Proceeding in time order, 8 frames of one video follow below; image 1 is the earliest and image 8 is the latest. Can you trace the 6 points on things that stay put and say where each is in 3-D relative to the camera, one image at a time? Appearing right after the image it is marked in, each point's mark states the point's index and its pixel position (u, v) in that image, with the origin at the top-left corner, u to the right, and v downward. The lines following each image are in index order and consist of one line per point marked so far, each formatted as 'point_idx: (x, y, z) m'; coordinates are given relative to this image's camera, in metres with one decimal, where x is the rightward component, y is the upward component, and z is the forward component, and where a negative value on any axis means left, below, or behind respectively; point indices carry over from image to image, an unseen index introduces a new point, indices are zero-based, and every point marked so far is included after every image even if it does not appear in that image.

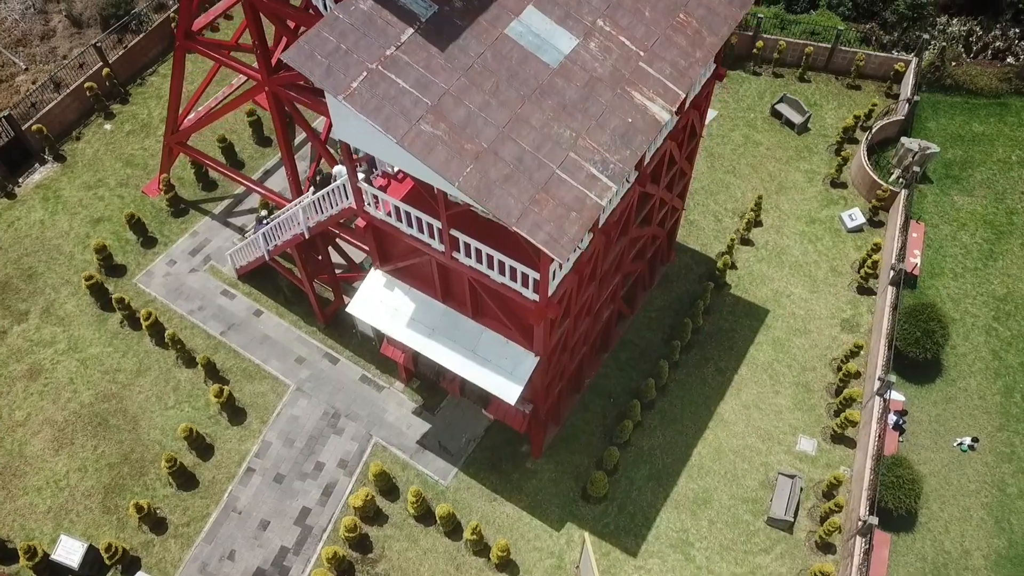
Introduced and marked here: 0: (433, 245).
0: (-1.4, +0.8, +14.3) m
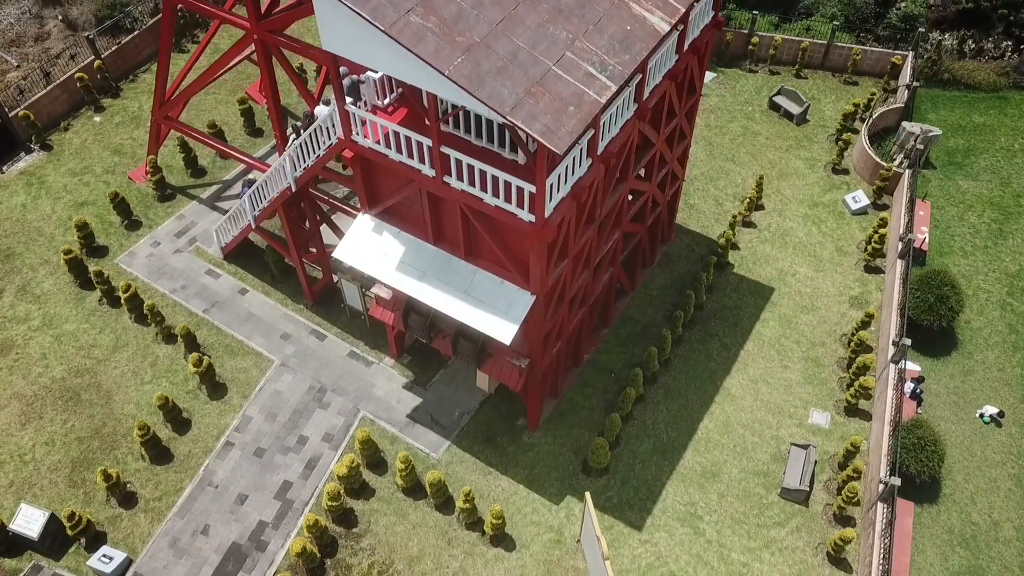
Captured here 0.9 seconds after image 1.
0: (-1.5, +2.0, +13.7) m
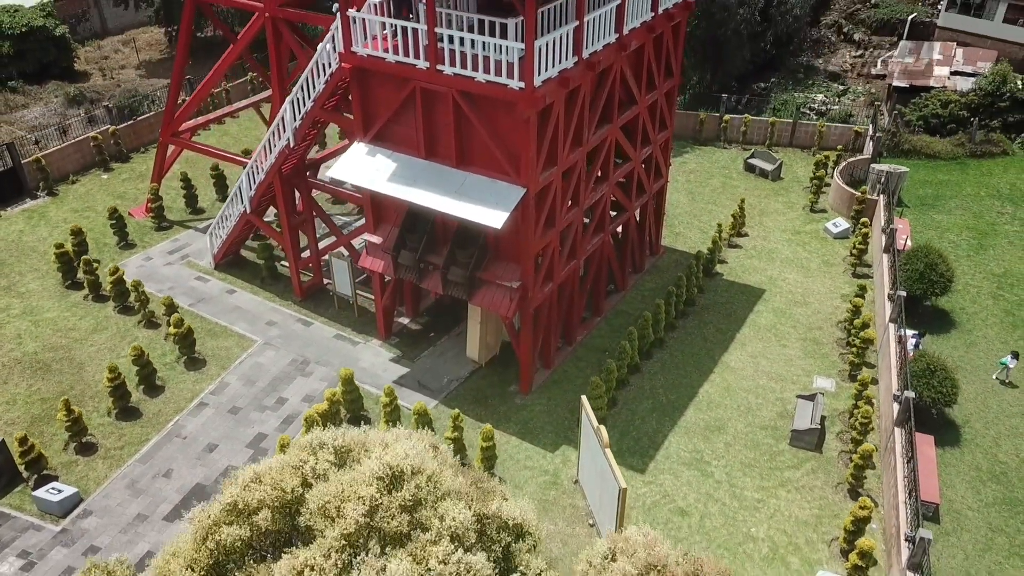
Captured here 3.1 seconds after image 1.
0: (-1.7, +4.0, +14.5) m
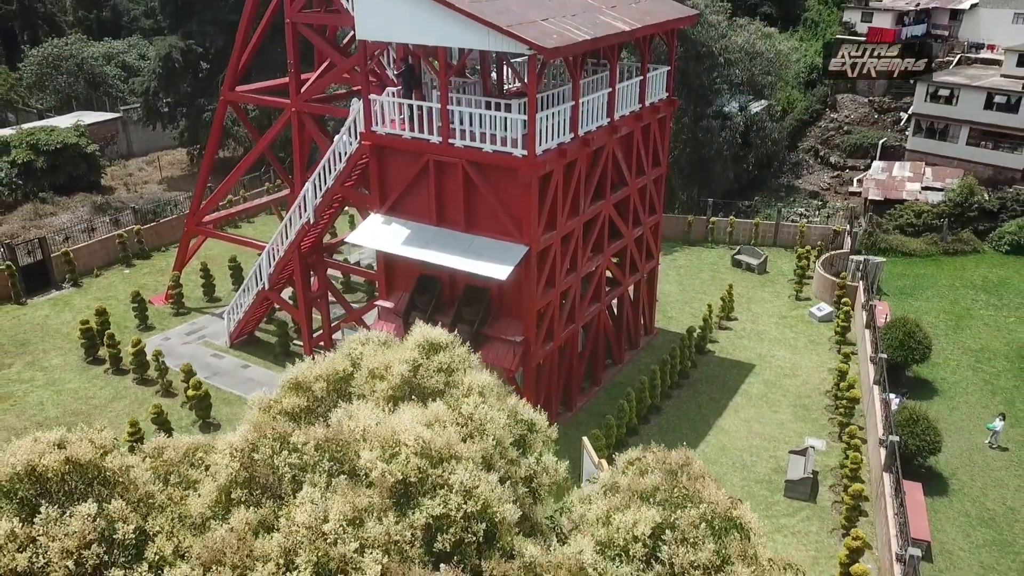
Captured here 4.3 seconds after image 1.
0: (-1.6, +3.0, +16.3) m
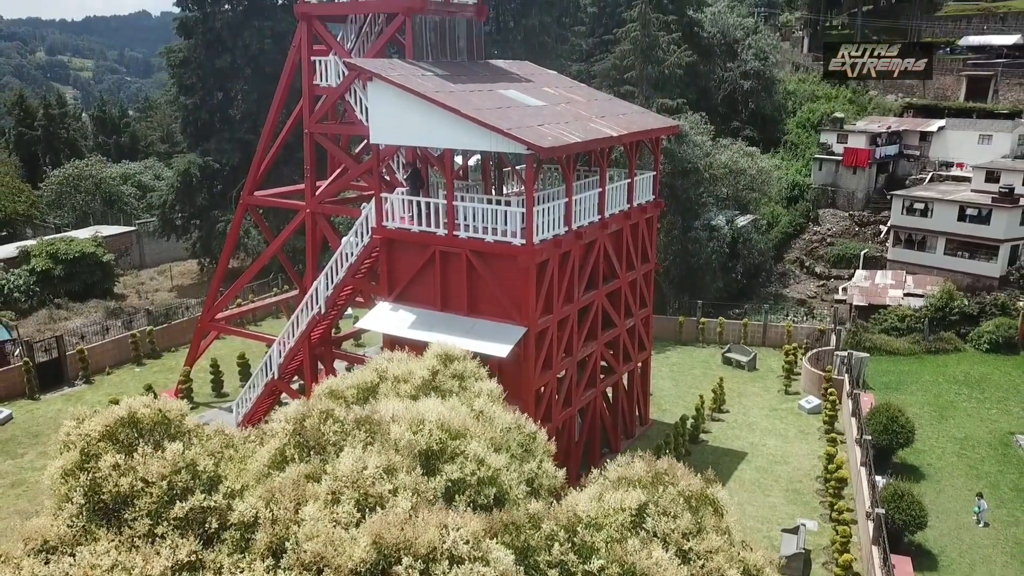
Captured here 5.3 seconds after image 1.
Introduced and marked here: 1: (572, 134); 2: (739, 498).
0: (-1.7, +1.2, +17.7) m
1: (+1.3, +3.4, +17.4) m
2: (+5.7, -5.3, +20.0) m
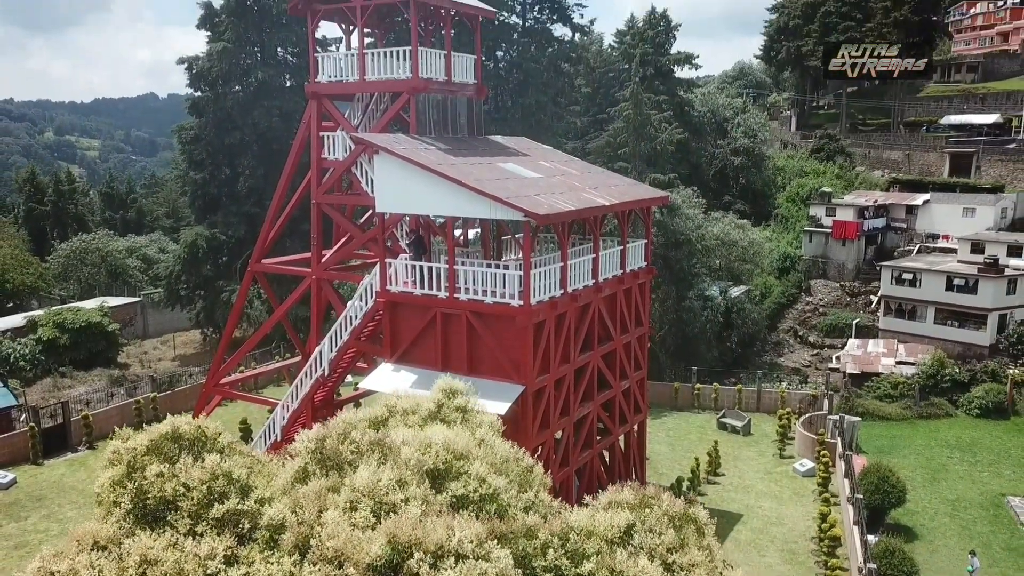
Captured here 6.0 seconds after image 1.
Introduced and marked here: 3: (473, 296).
0: (-1.7, -0.2, +18.6) m
1: (+1.3, +2.0, +18.5) m
2: (+5.6, -6.8, +20.3) m
3: (-0.9, -0.2, +18.2) m
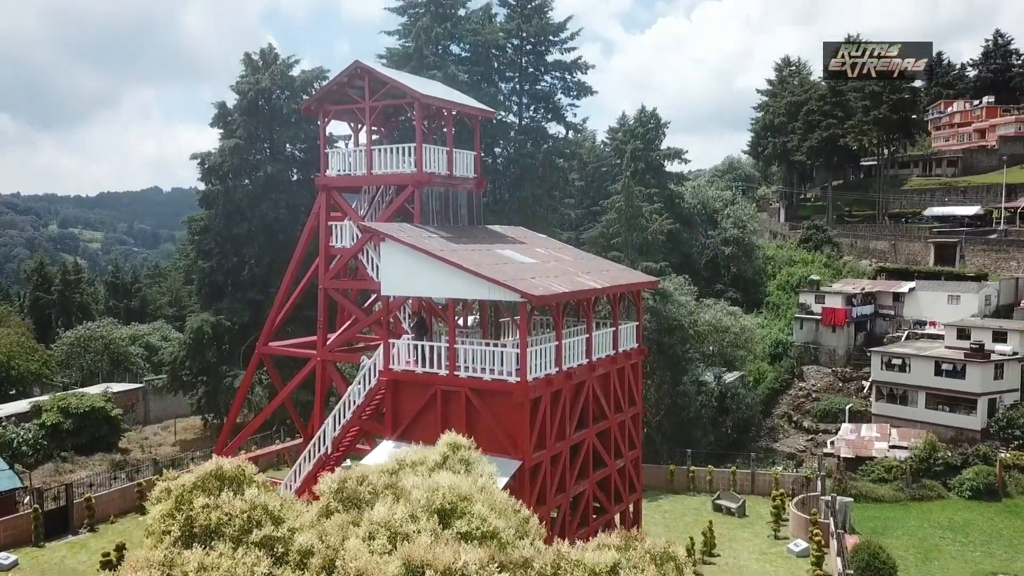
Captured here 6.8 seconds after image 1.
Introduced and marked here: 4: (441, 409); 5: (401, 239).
0: (-1.8, -2.1, +19.5) m
1: (+1.2, 0.0, +19.7) m
2: (+5.6, -8.9, +20.5) m
3: (-0.9, -2.1, +19.1) m
4: (-1.7, -3.0, +19.6) m
5: (-2.7, +1.2, +19.7) m
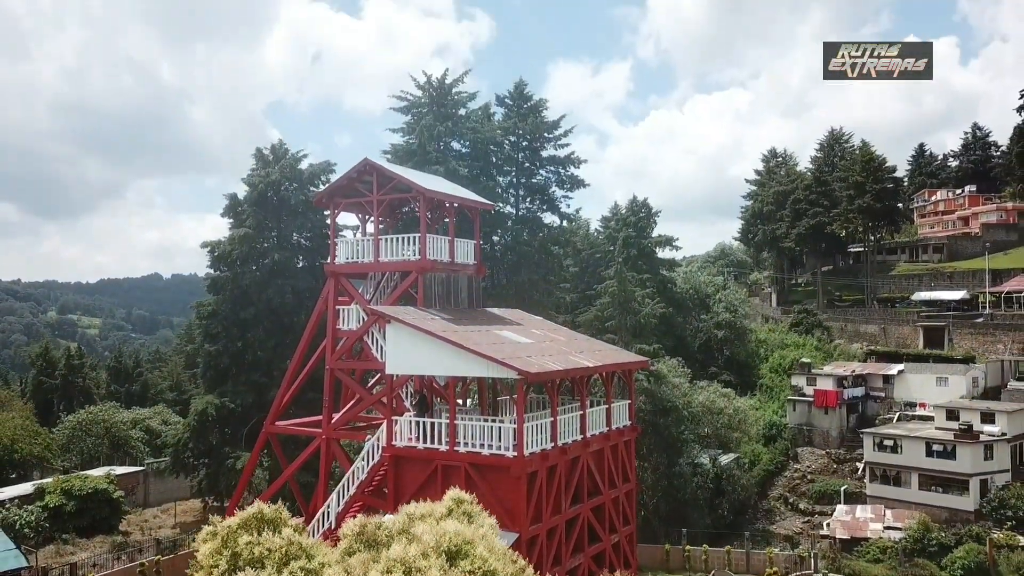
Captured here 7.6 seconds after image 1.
0: (-1.8, -4.1, +20.6) m
1: (+1.1, -2.0, +21.0) m
2: (+5.5, -11.0, +20.8) m
3: (-1.0, -4.0, +20.2) m
4: (-1.8, -5.0, +20.5) m
5: (-2.8, -0.9, +21.1) m
